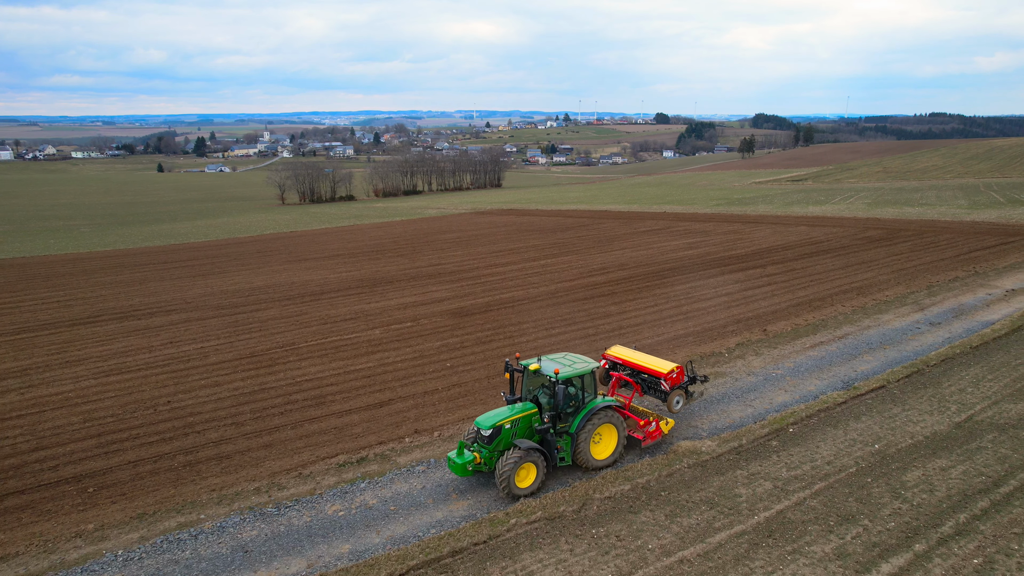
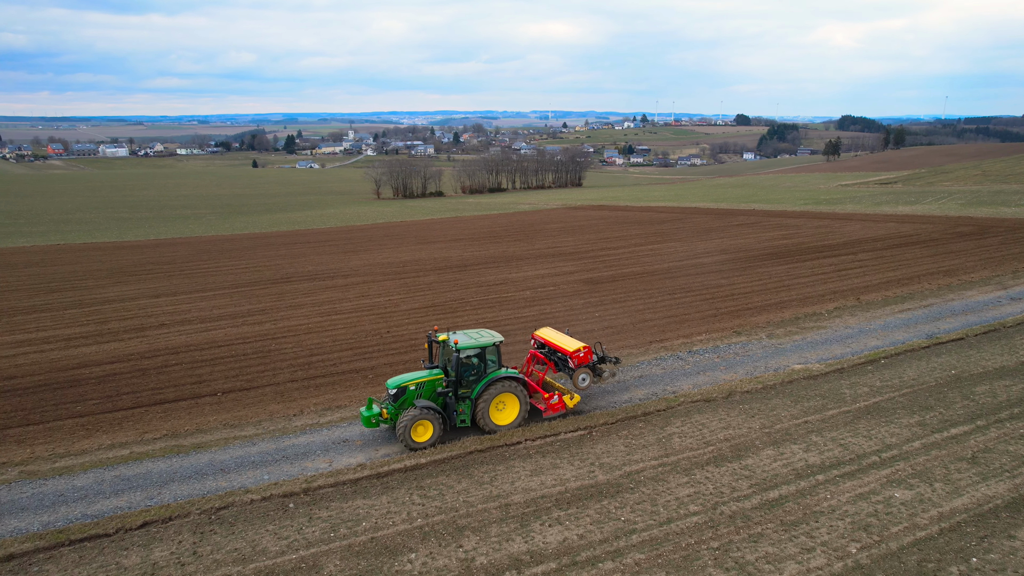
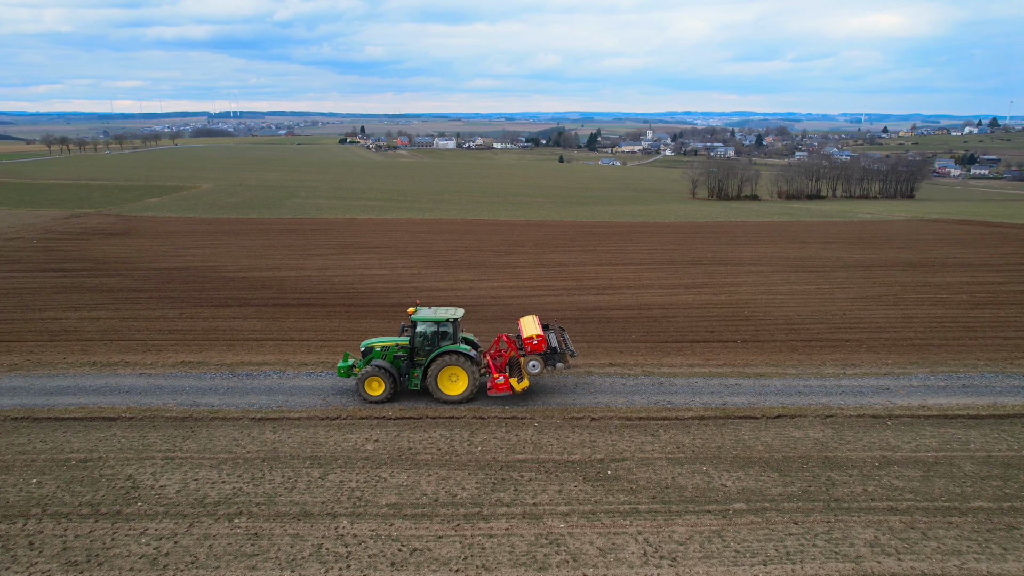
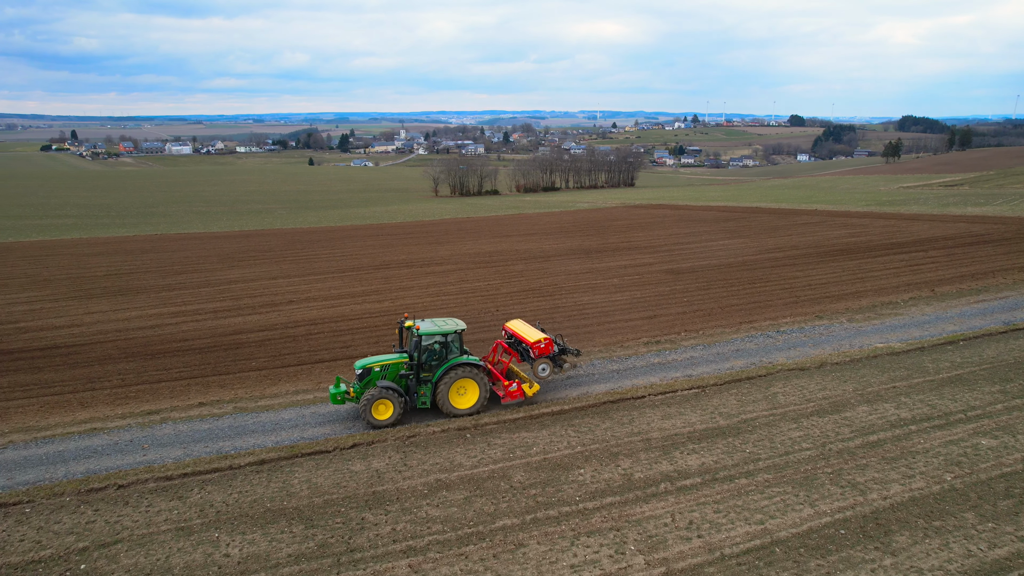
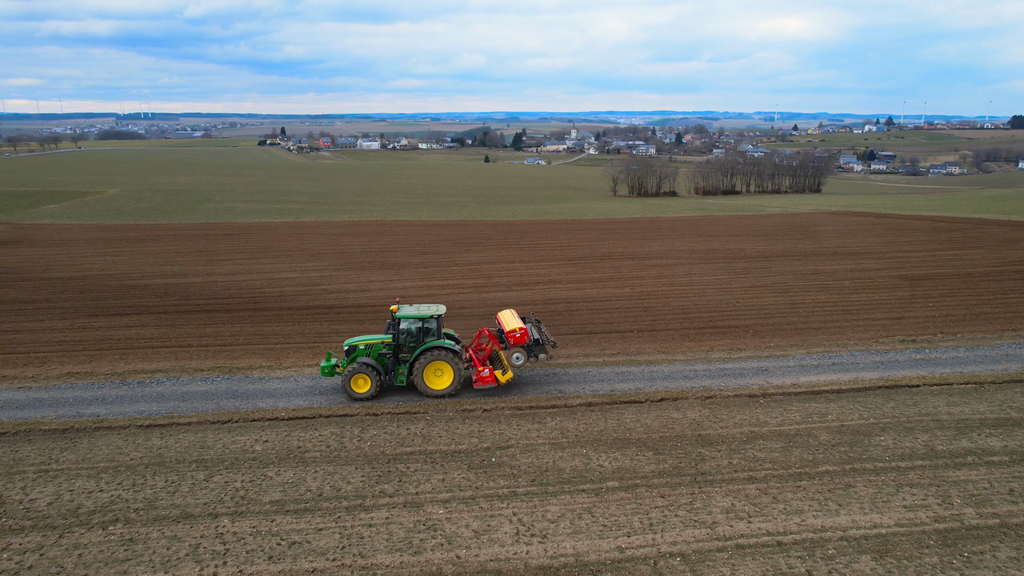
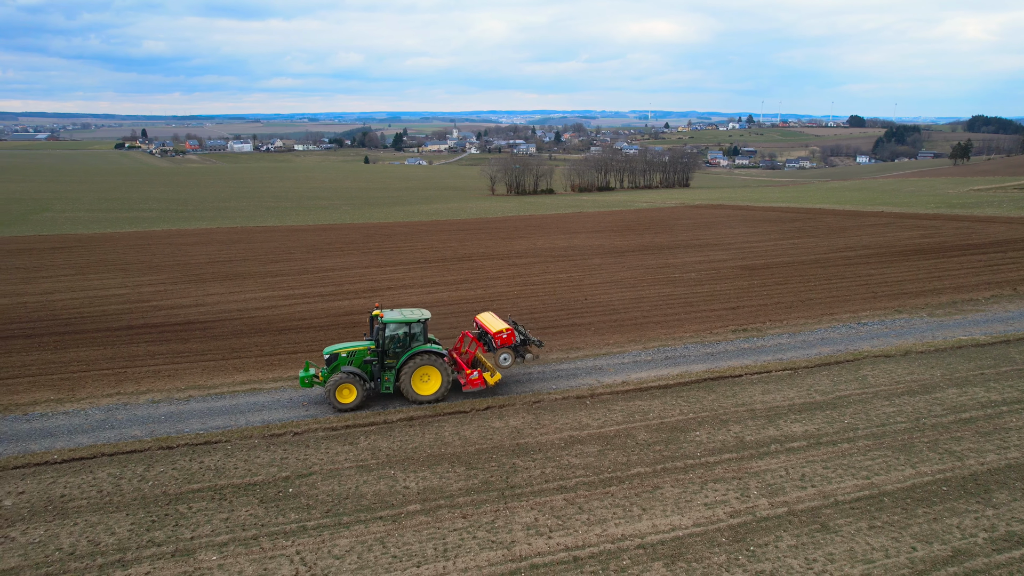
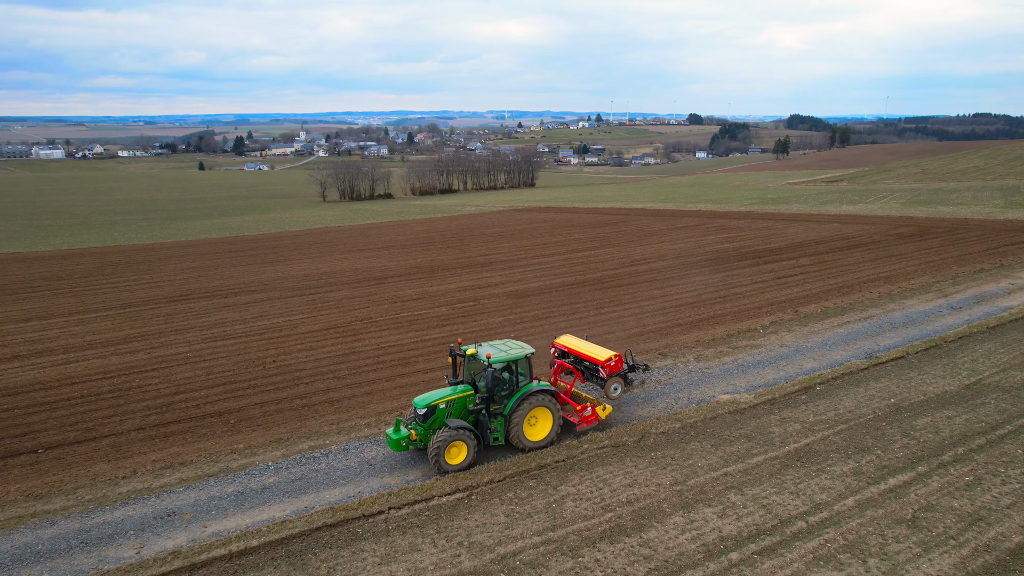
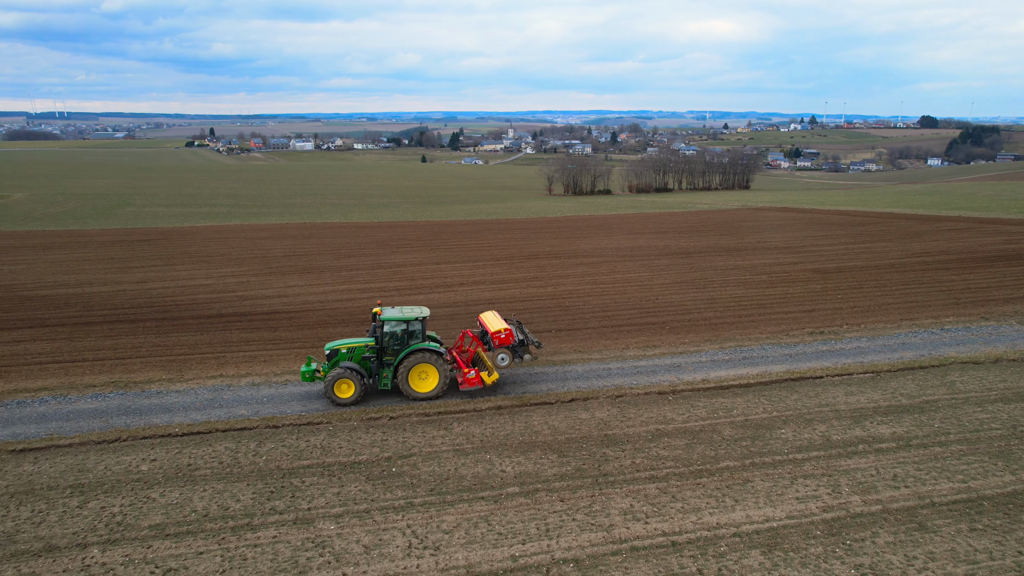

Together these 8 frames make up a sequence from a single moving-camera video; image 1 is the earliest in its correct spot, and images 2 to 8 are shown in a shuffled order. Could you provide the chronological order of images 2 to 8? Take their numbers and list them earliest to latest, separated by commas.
7, 2, 4, 6, 8, 5, 3
